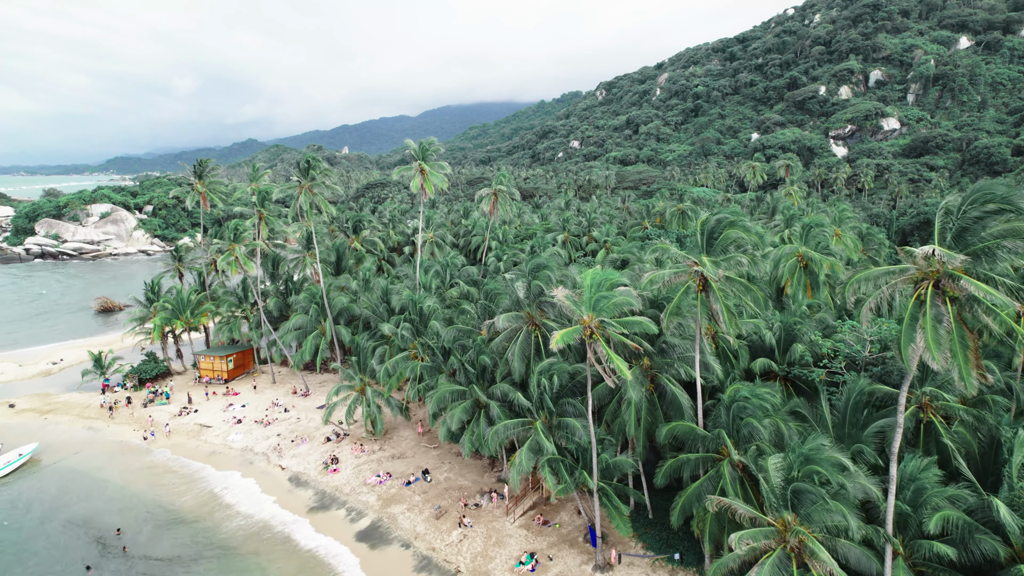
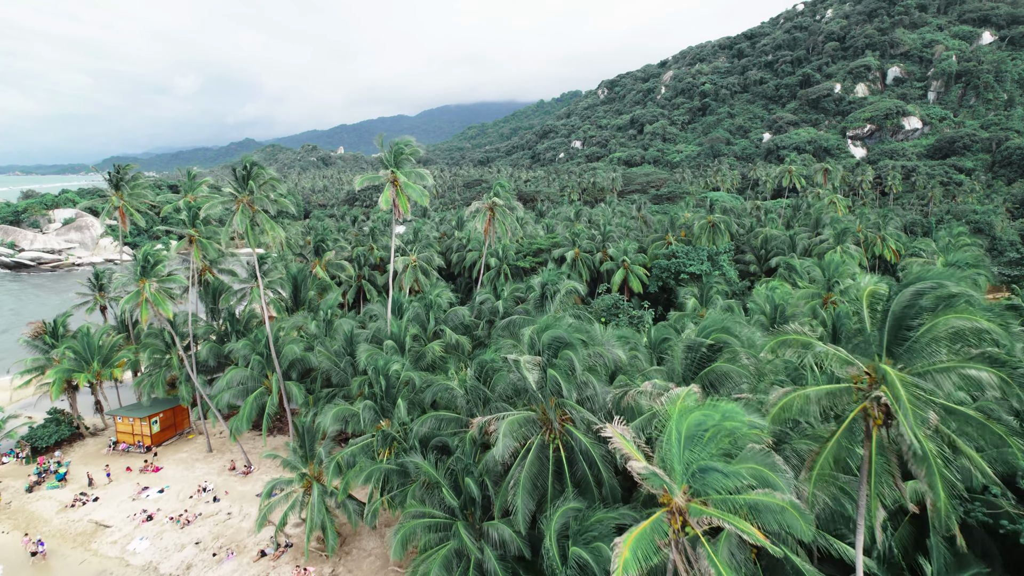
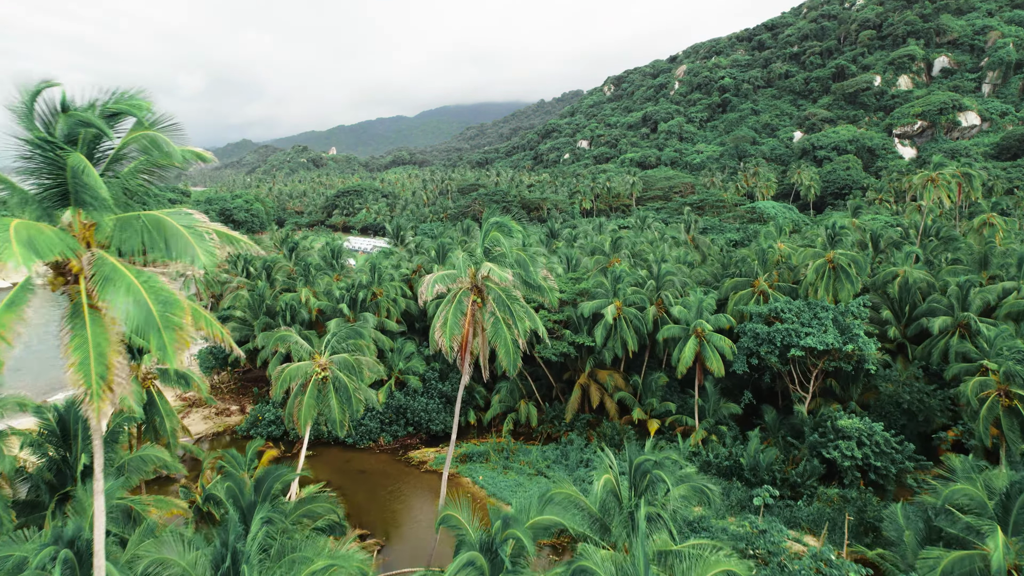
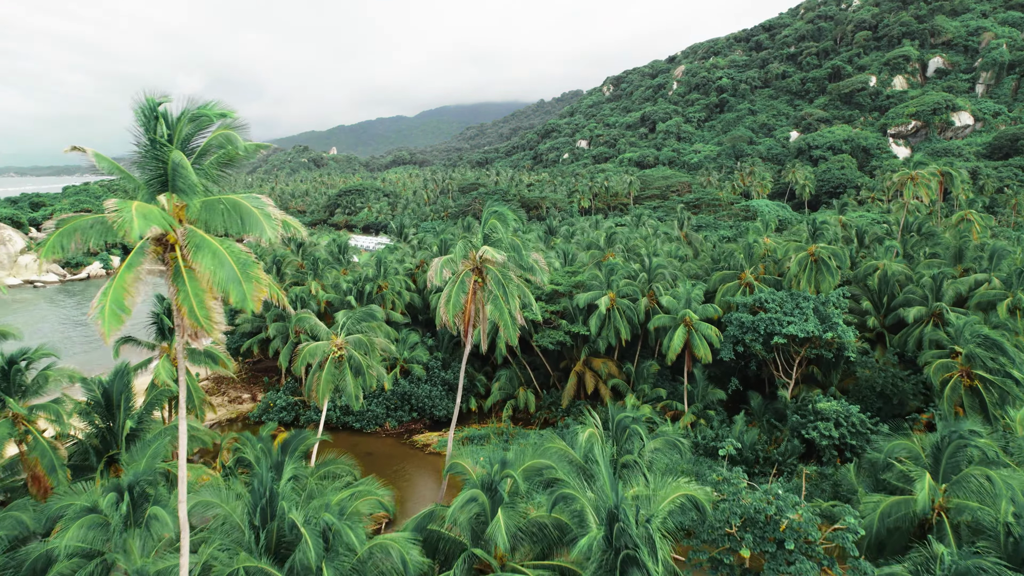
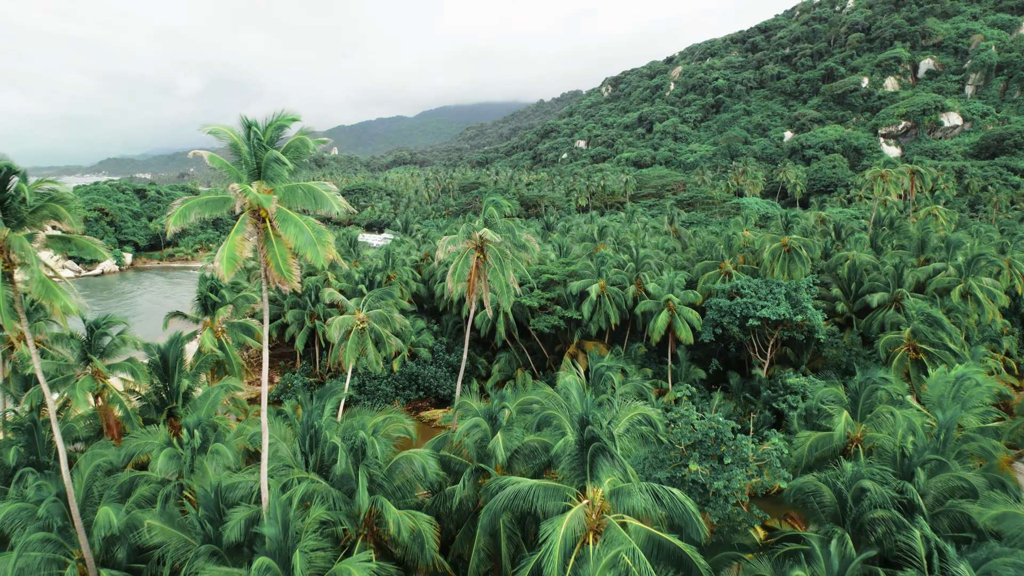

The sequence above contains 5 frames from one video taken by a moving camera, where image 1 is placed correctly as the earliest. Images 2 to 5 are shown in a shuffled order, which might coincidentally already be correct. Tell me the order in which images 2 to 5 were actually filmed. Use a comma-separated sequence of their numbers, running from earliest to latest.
2, 5, 4, 3
